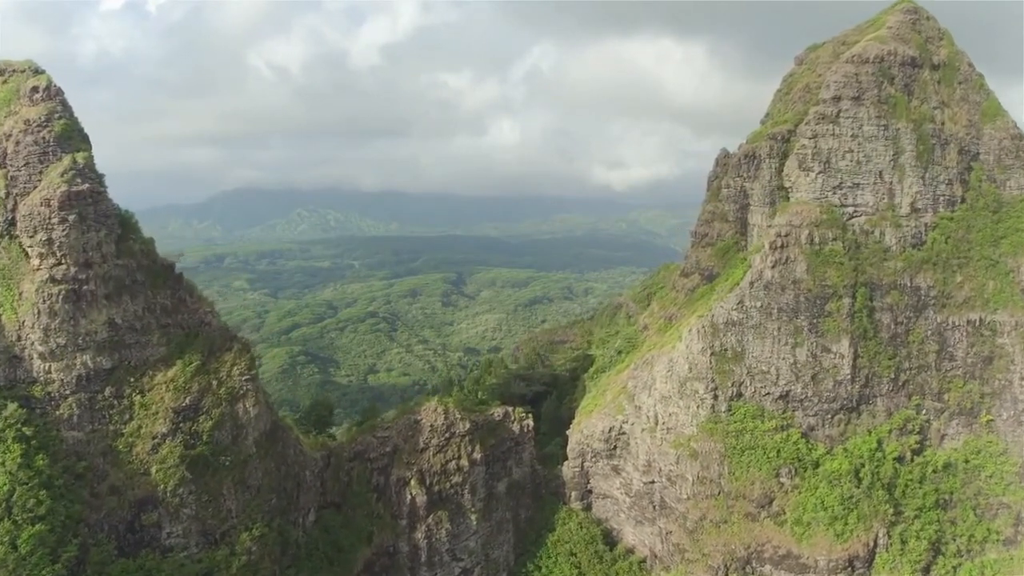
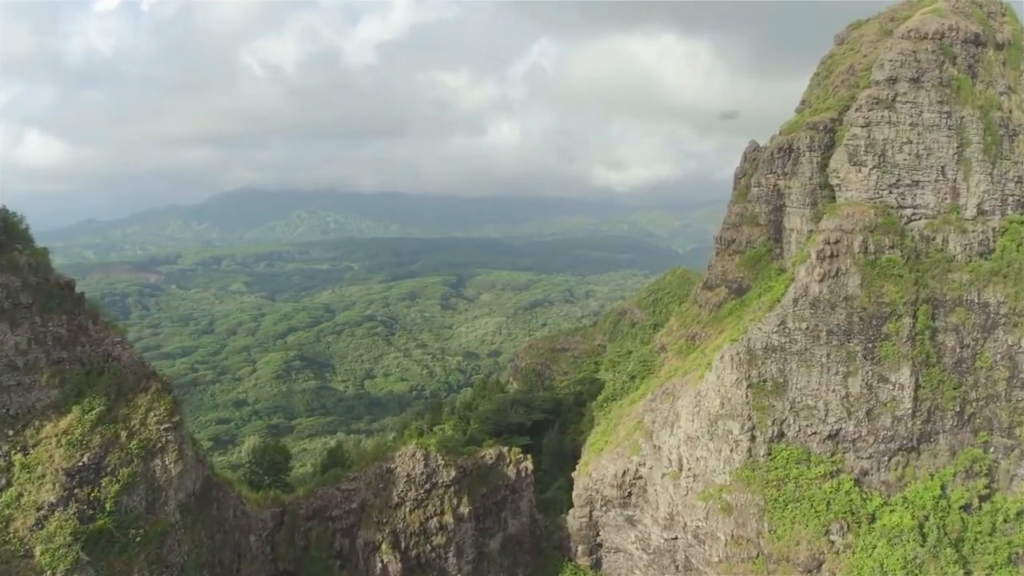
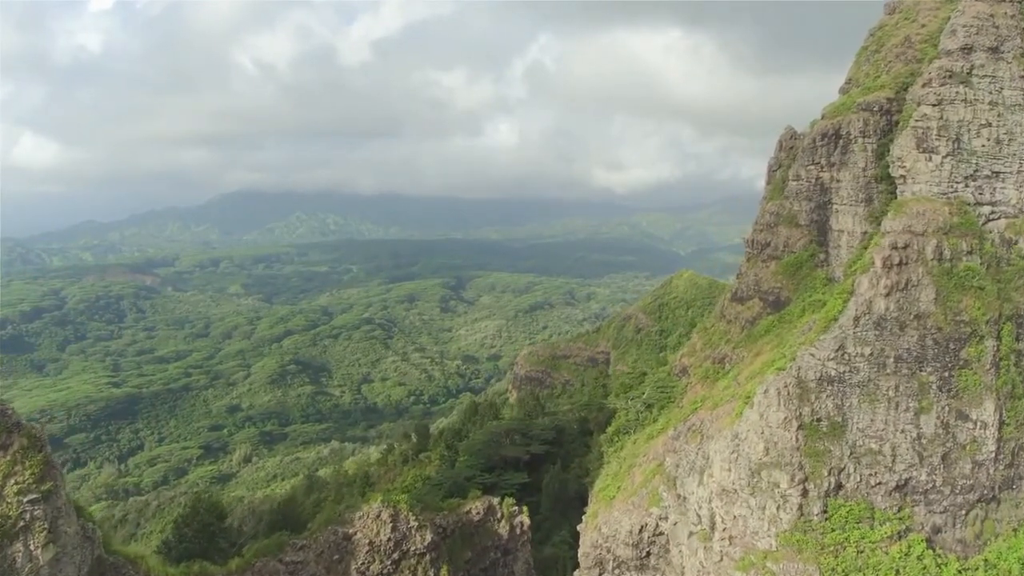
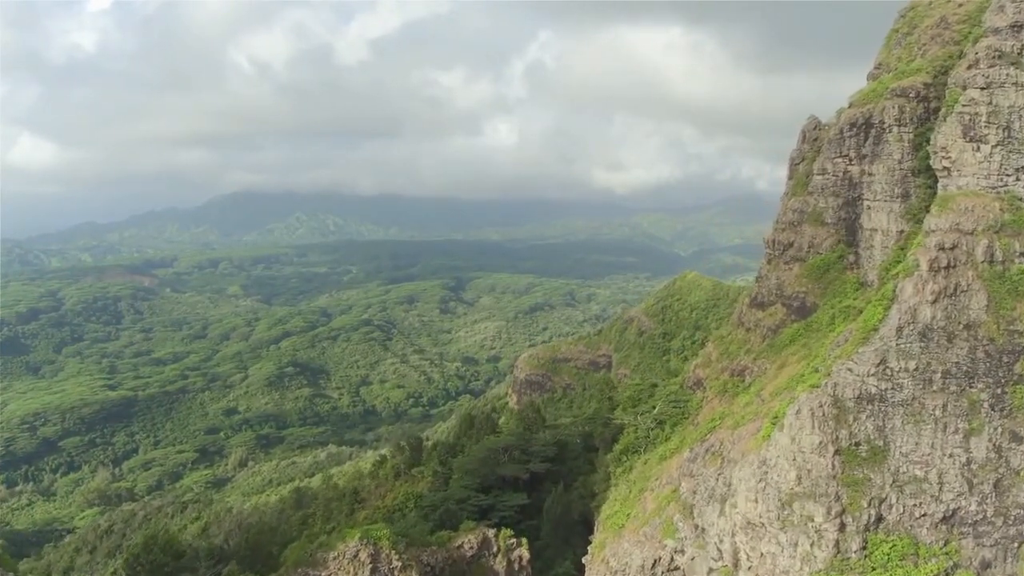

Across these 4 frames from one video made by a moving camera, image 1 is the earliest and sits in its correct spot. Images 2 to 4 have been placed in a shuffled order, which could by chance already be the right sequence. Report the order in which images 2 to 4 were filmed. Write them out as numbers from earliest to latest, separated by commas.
2, 3, 4
